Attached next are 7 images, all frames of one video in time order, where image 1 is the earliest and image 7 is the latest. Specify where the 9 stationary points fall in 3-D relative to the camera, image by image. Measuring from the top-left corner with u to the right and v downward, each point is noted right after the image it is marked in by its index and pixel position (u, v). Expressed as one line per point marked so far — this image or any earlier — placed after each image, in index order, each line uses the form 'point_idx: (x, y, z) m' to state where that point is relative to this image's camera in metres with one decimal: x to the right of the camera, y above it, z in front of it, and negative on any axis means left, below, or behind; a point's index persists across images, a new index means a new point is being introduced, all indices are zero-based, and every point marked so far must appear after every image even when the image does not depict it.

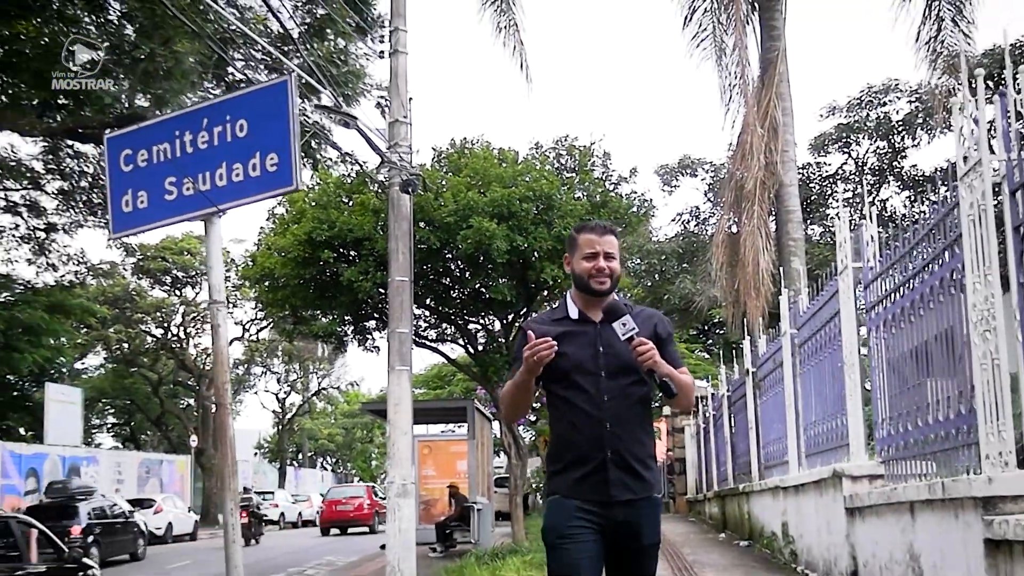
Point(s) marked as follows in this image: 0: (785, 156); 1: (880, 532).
0: (+2.9, +1.4, +10.9) m
1: (+1.9, -1.2, +5.3) m
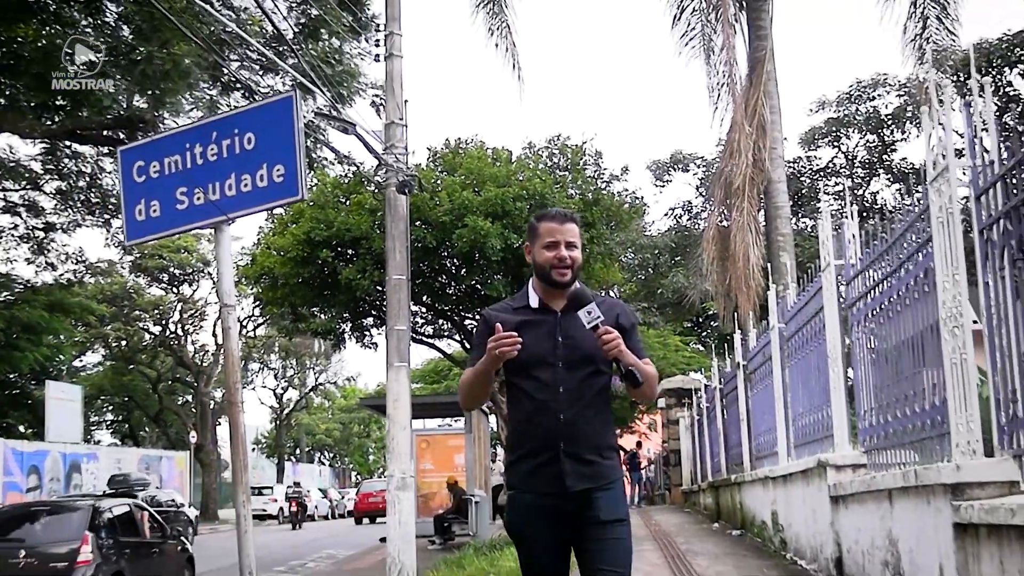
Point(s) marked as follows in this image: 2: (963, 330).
0: (+2.8, +1.5, +11.2) m
1: (+1.9, -1.2, +5.5) m
2: (+1.9, -0.2, +4.4) m
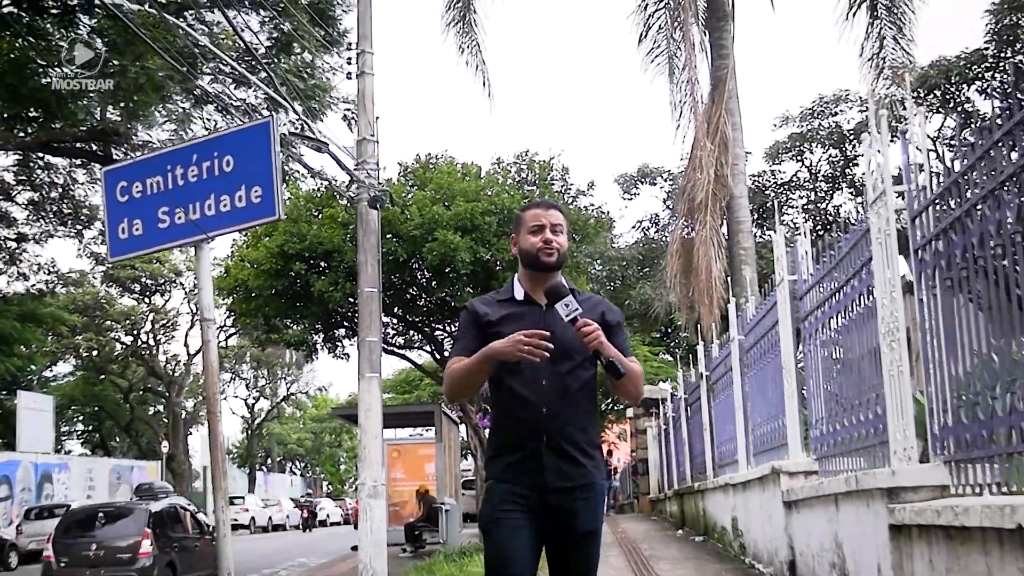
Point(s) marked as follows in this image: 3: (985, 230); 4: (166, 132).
0: (+2.5, +1.3, +11.5) m
1: (+1.7, -1.3, +5.8) m
2: (+1.7, -0.3, +4.7) m
3: (+1.8, +0.2, +4.0) m
4: (-4.8, +2.2, +14.0) m
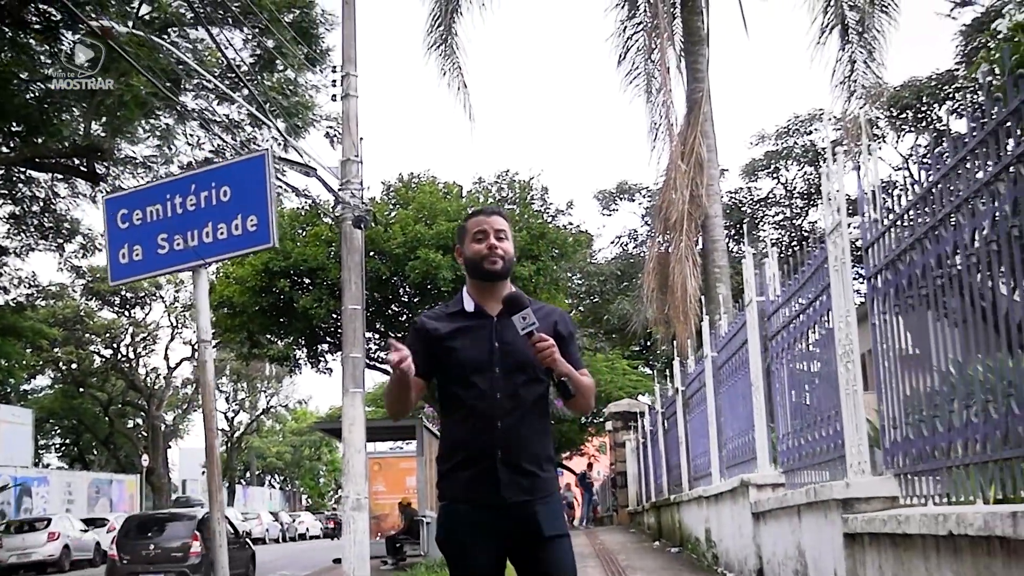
0: (+2.3, +1.1, +11.8) m
1: (+1.6, -1.4, +6.1) m
2: (+1.6, -0.4, +5.0) m
3: (+1.7, +0.1, +4.3) m
4: (-5.0, +2.0, +14.2) m
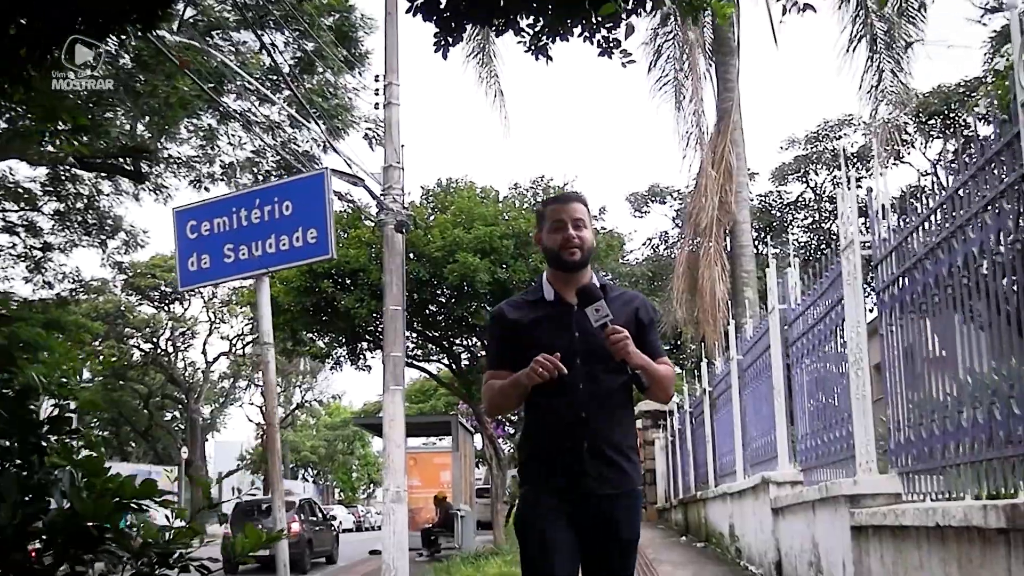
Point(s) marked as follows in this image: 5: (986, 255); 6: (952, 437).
0: (+2.7, +1.1, +12.1) m
1: (+1.8, -1.5, +6.5) m
2: (+1.8, -0.4, +5.4) m
3: (+1.9, 0.0, +4.6) m
4: (-4.5, +2.0, +14.8) m
5: (+1.8, +0.1, +4.1) m
6: (+1.8, -0.6, +4.3) m
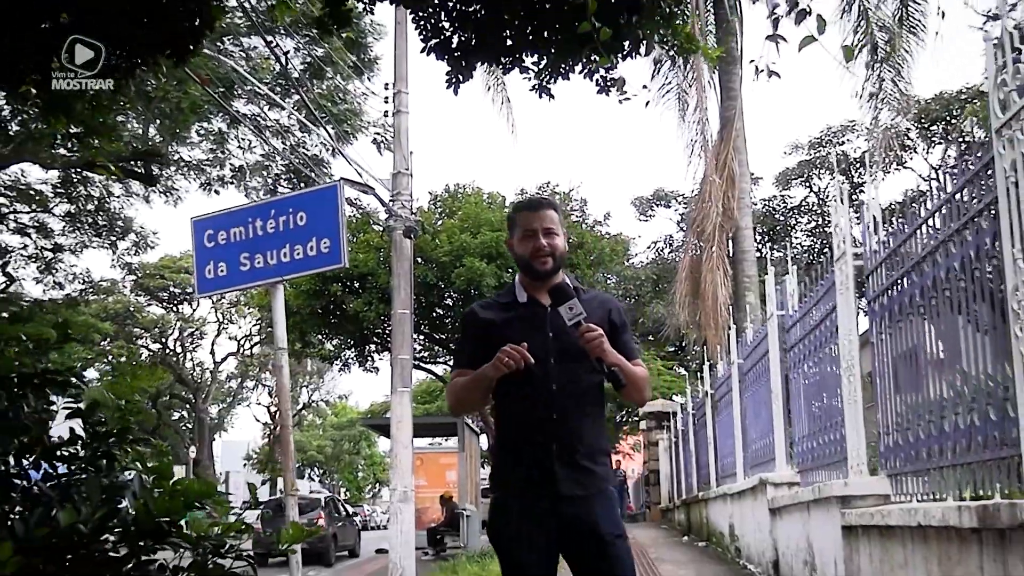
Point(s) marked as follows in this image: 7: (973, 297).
0: (+2.7, +1.0, +12.3) m
1: (+1.8, -1.5, +6.7) m
2: (+1.9, -0.5, +5.6) m
3: (+1.9, 0.0, +4.8) m
4: (-4.4, +2.0, +15.0) m
5: (+1.9, +0.1, +4.3) m
6: (+1.9, -0.7, +4.5) m
7: (+1.9, 0.0, +4.2) m
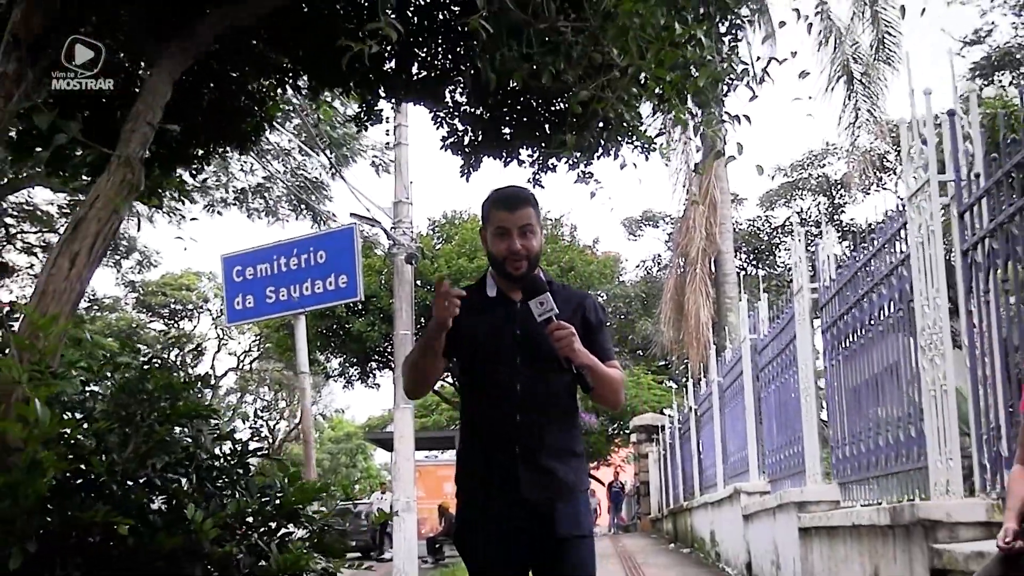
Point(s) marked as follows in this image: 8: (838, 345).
0: (+2.7, +0.8, +13.1) m
1: (+1.8, -1.7, +7.3) m
2: (+1.8, -0.6, +6.3) m
3: (+1.9, -0.2, +5.5) m
4: (-4.5, +1.7, +15.7) m
5: (+1.8, -0.1, +5.0) m
6: (+1.8, -0.8, +5.2) m
7: (+1.8, -0.2, +4.9) m
8: (+1.9, -0.3, +5.9) m
